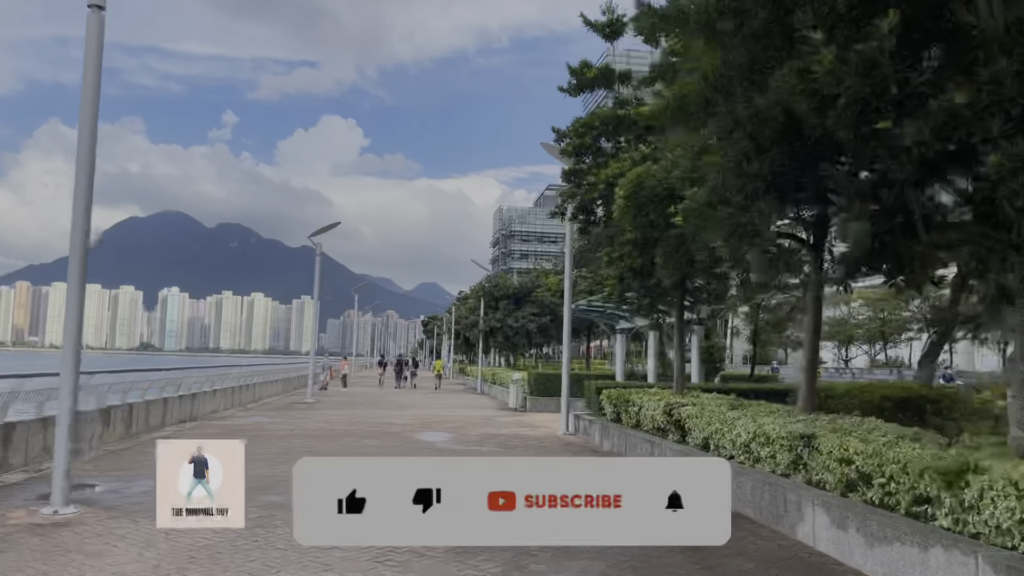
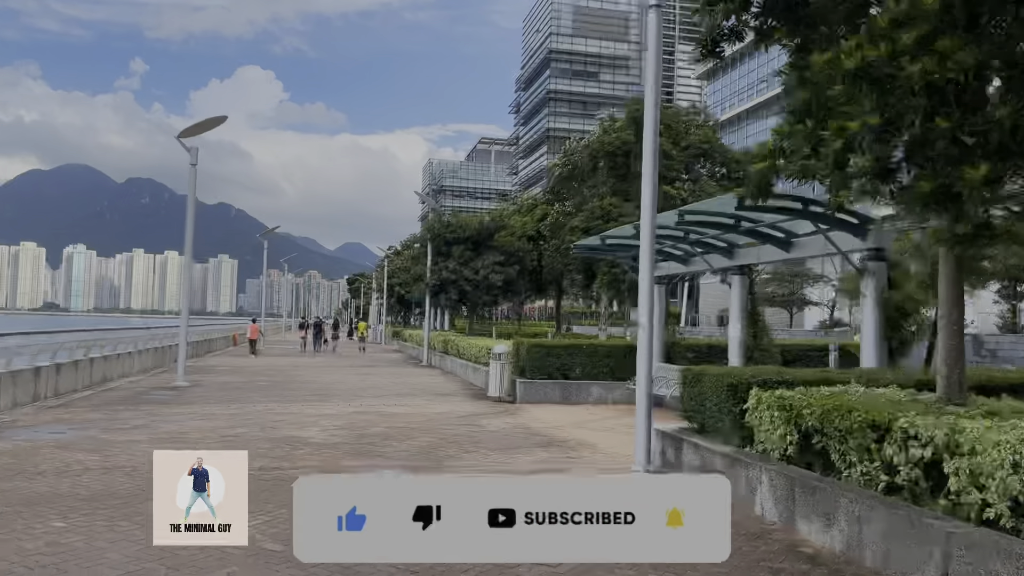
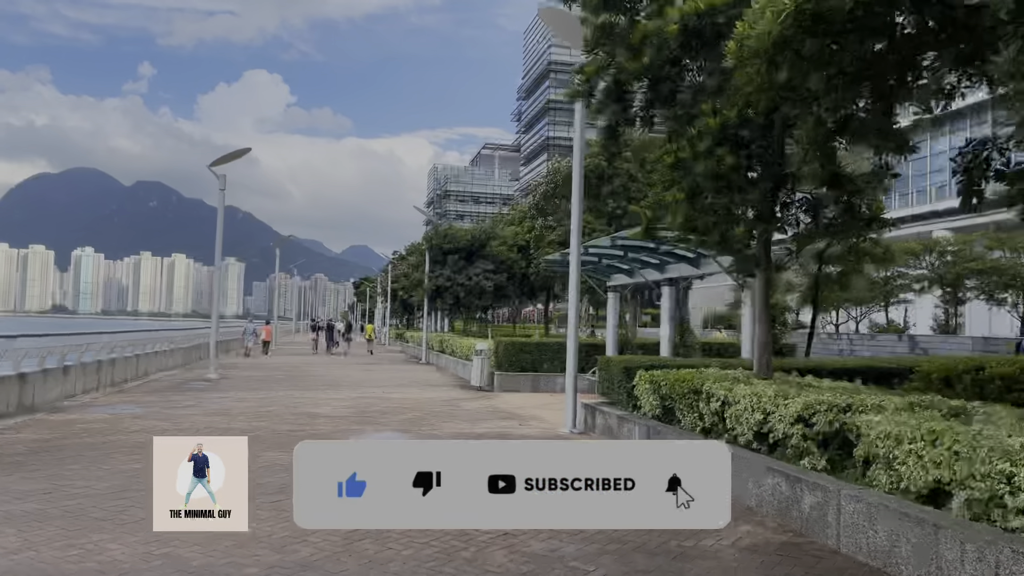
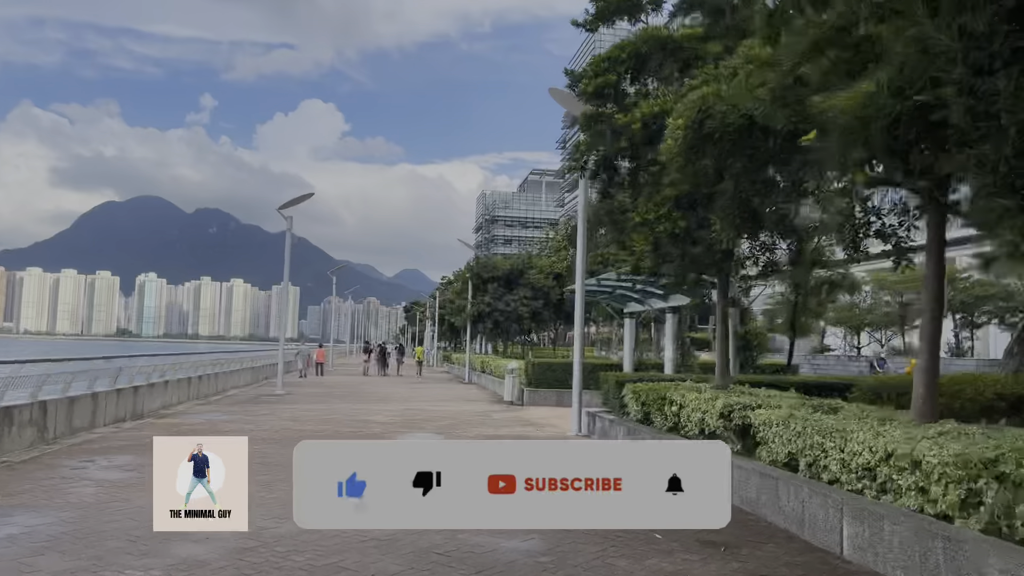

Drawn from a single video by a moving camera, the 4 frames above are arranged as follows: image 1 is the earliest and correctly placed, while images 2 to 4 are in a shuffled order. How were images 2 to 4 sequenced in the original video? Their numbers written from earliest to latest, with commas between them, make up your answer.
4, 3, 2
